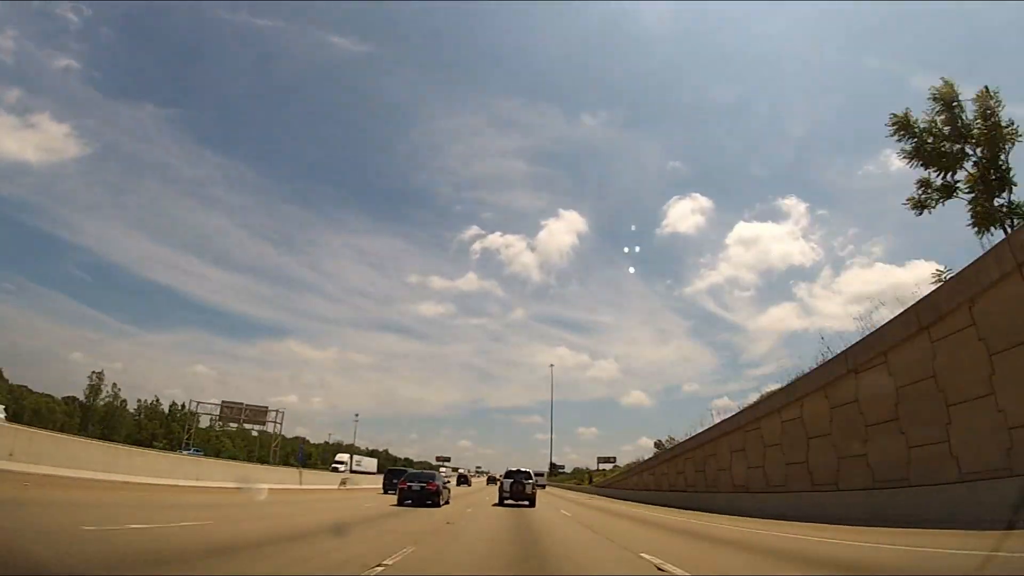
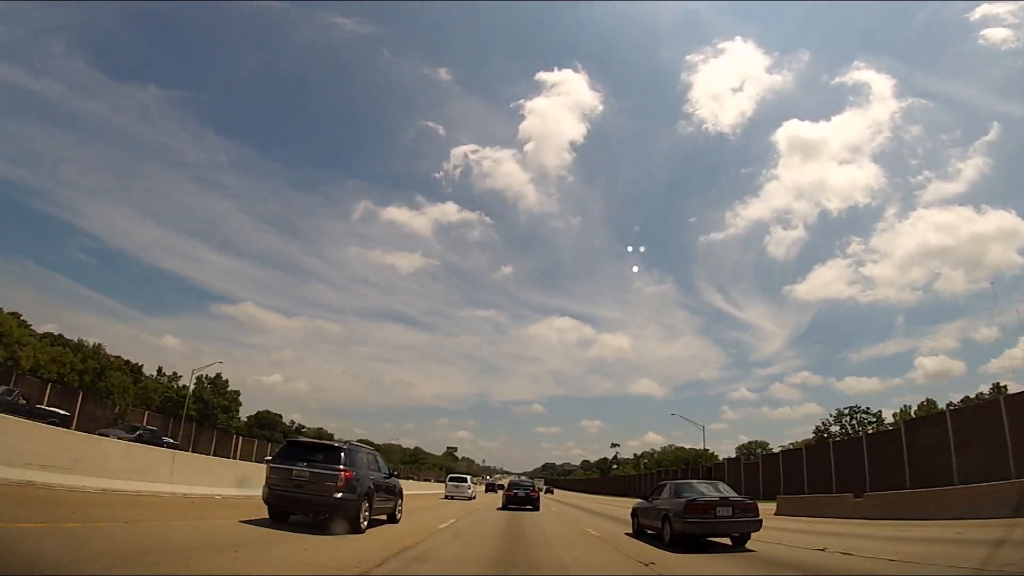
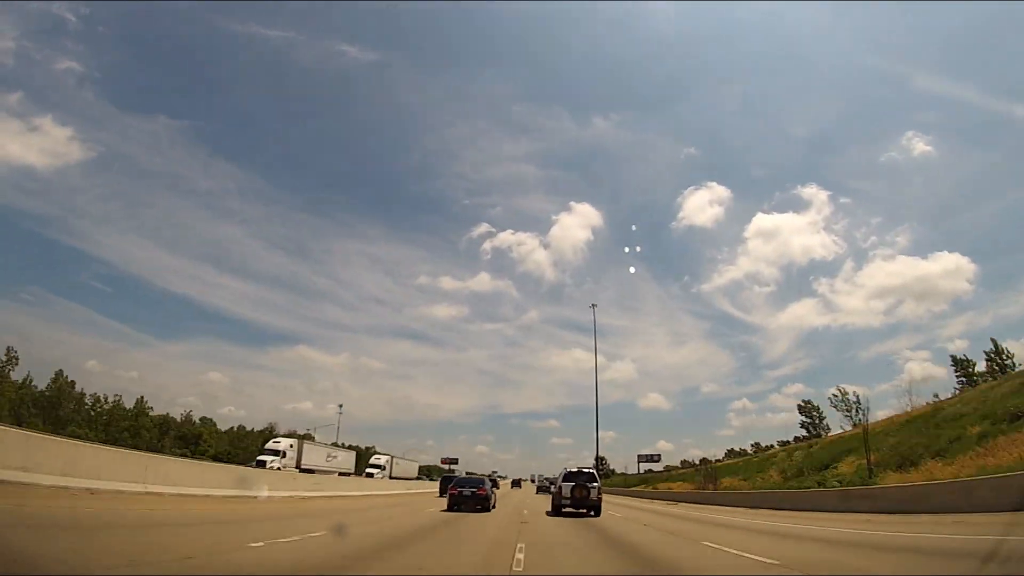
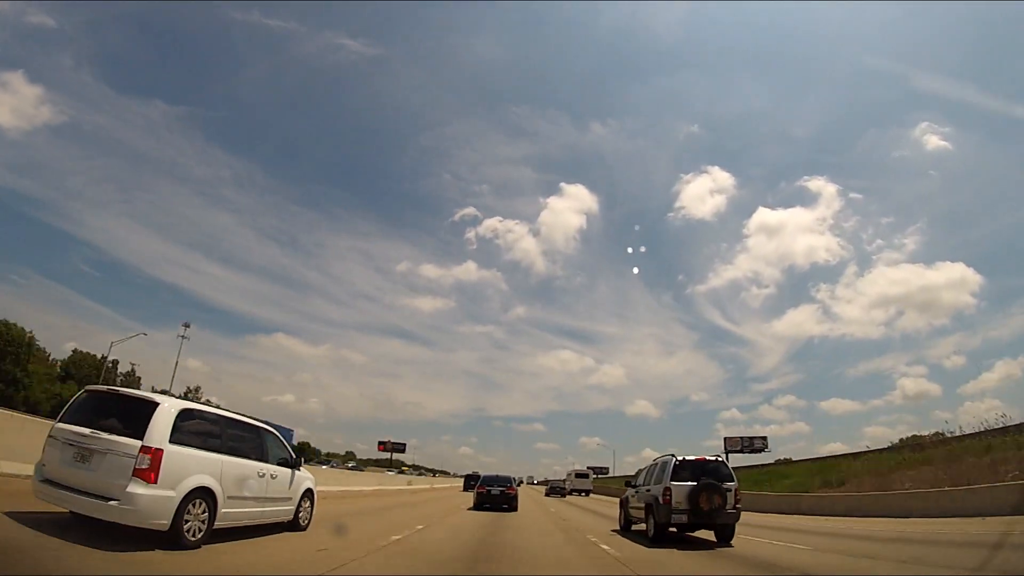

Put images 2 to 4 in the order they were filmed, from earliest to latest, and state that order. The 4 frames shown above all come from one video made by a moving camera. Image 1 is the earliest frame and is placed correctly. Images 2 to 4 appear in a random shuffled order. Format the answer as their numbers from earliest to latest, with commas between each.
3, 4, 2
